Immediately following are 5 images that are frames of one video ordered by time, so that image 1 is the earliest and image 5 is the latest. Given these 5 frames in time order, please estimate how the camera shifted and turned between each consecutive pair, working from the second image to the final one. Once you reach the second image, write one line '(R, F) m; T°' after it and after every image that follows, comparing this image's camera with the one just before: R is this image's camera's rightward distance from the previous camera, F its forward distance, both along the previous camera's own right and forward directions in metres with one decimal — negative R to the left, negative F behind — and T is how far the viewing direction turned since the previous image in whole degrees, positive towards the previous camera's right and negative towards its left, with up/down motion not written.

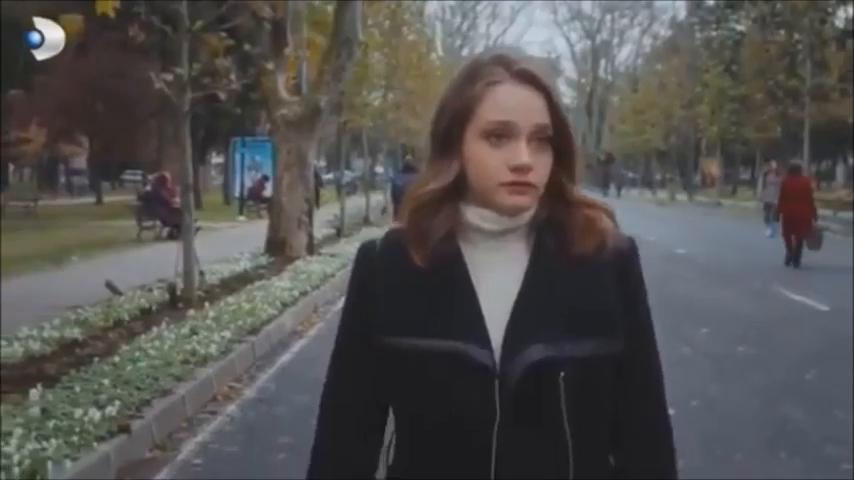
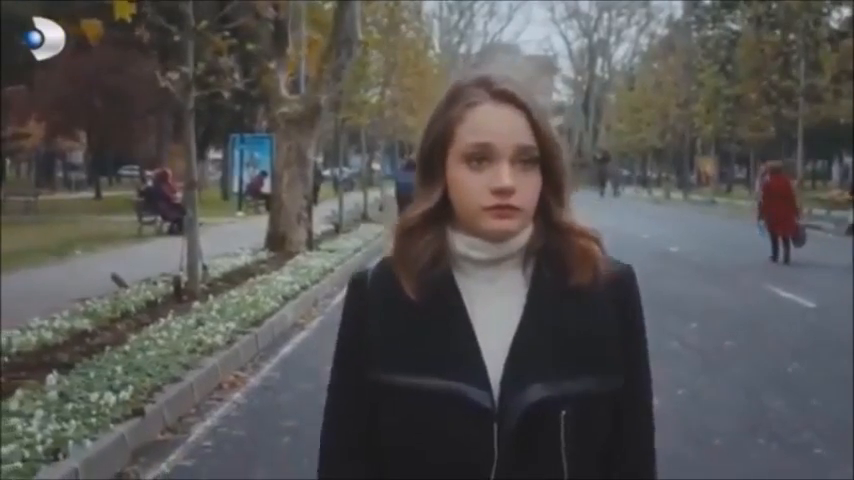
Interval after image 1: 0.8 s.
(0.0, -0.5) m; 0°
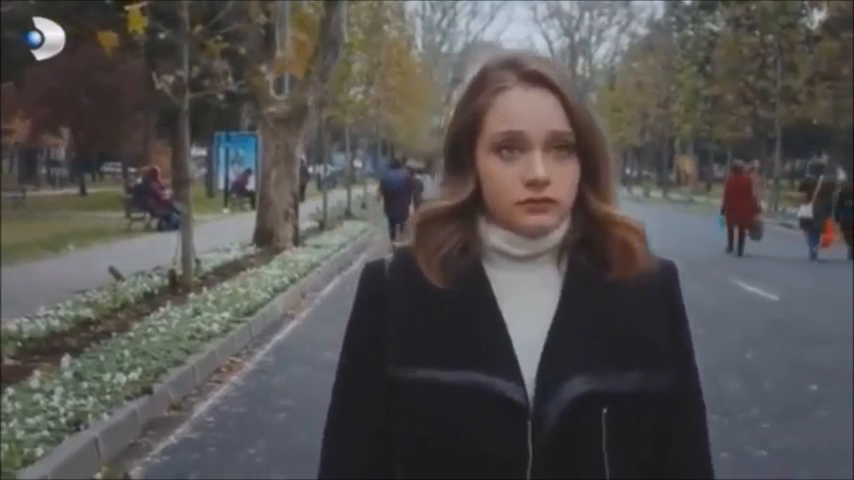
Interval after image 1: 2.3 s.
(0.0, -0.9) m; +1°
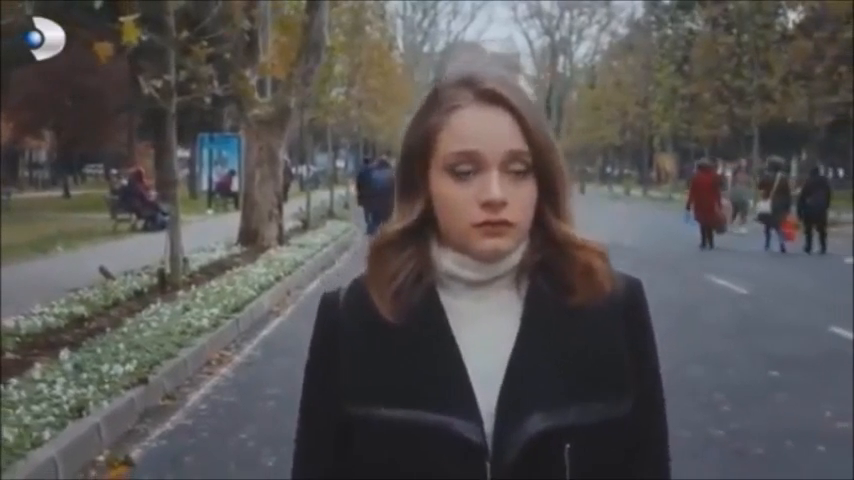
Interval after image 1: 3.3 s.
(0.0, -0.6) m; +1°
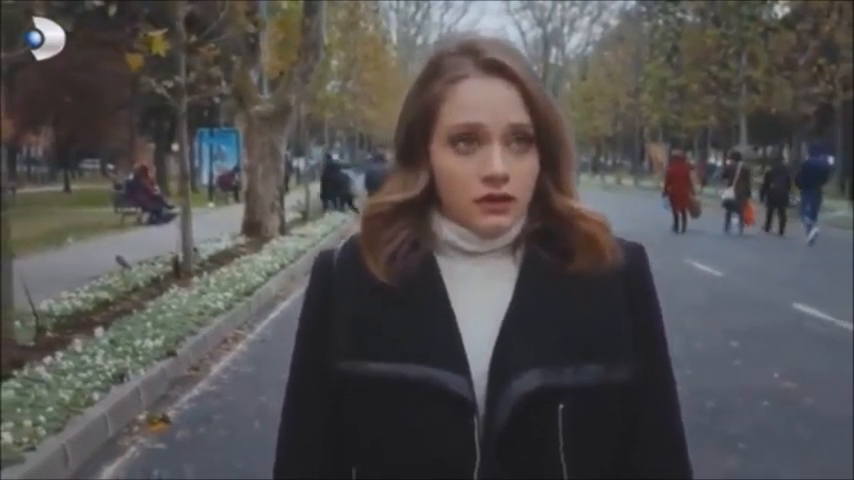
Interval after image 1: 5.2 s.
(0.0, -1.4) m; 0°
